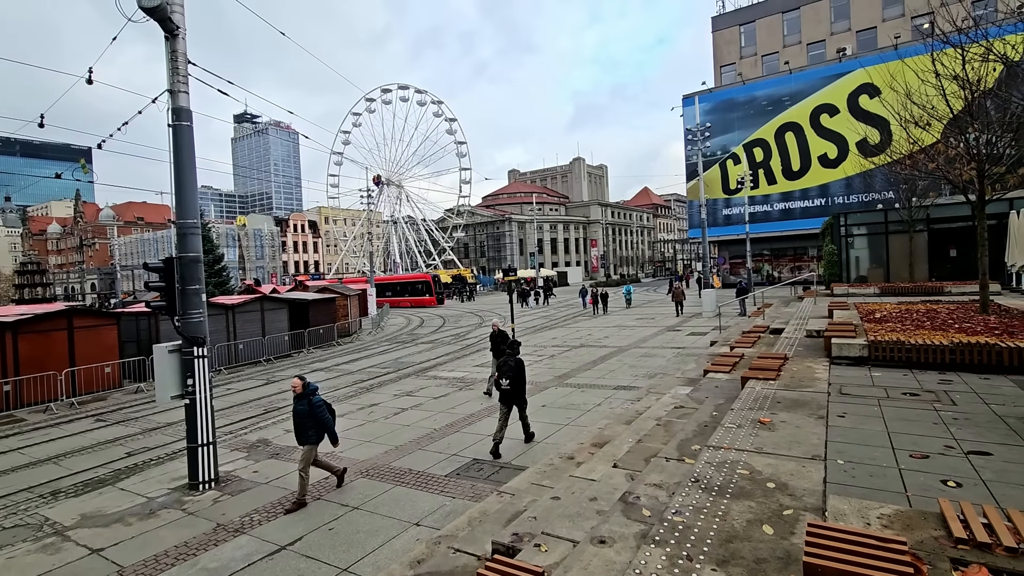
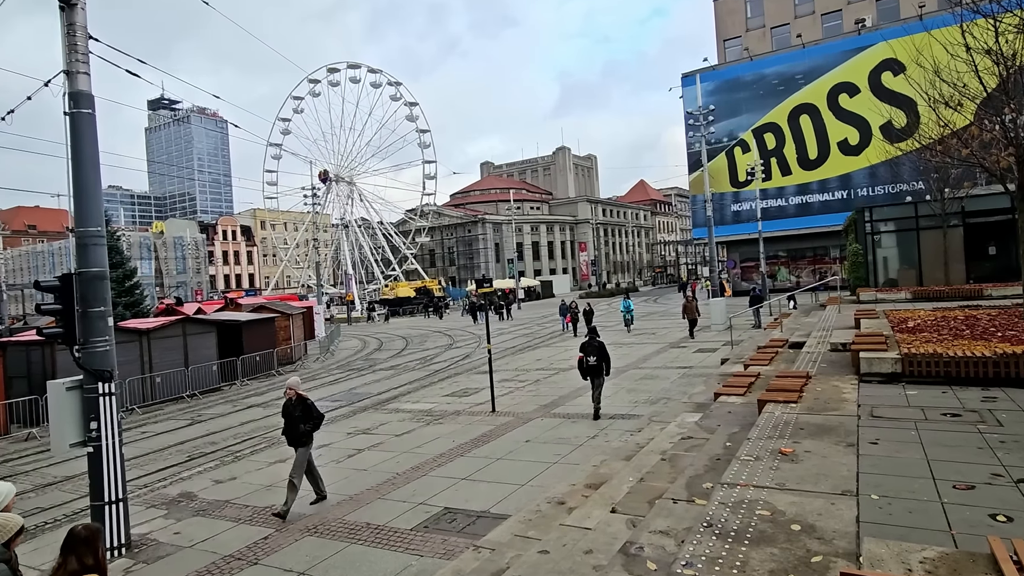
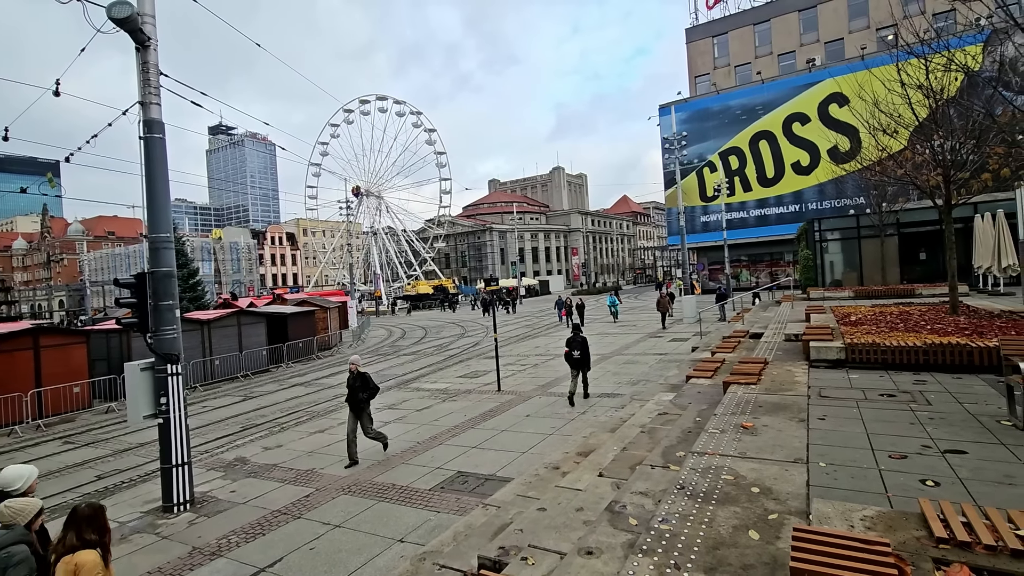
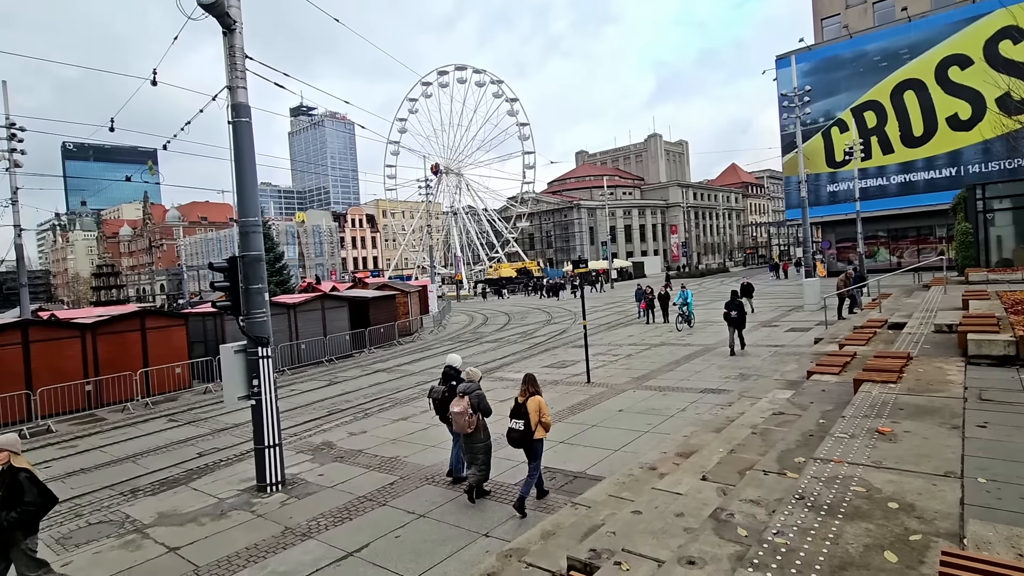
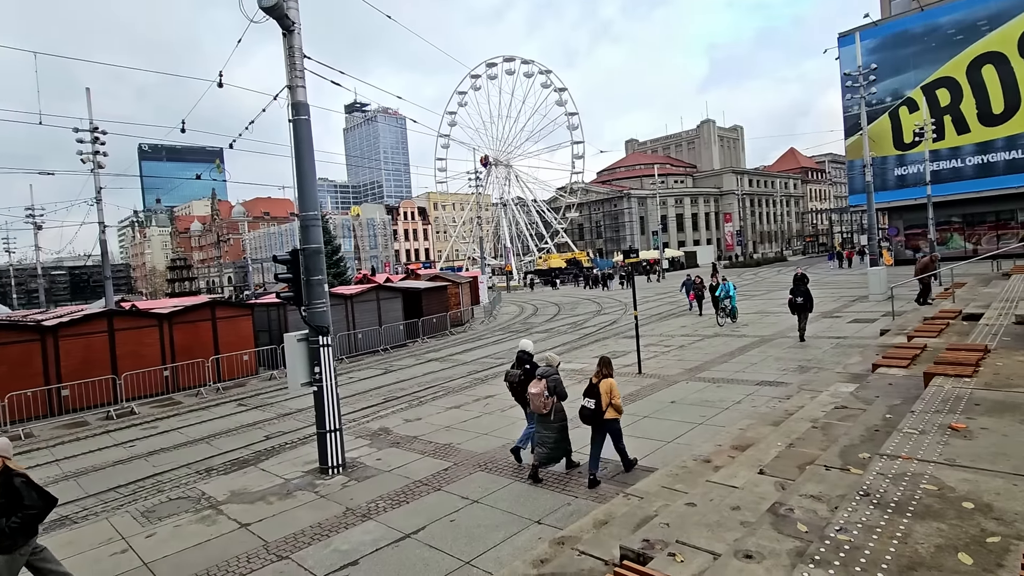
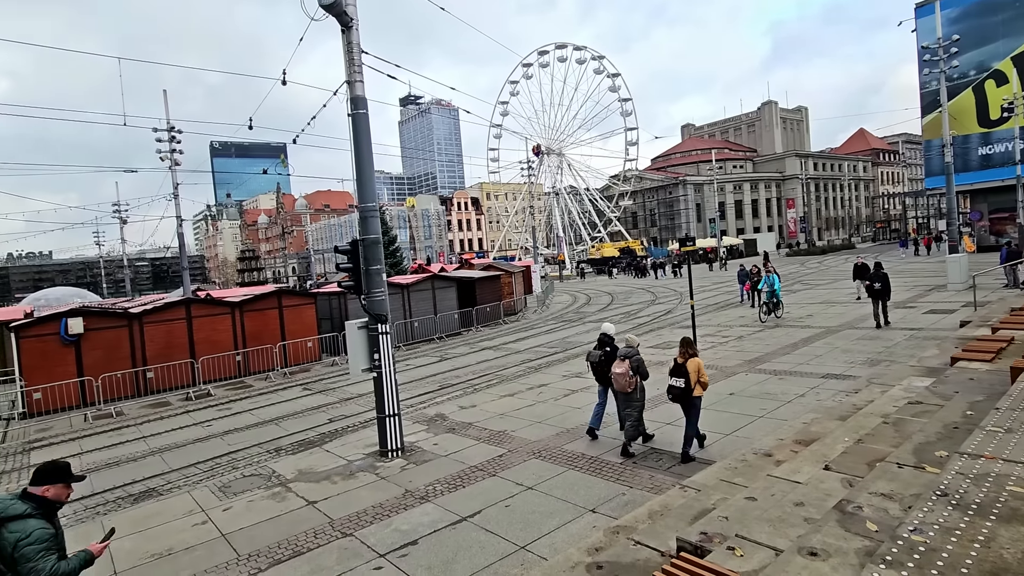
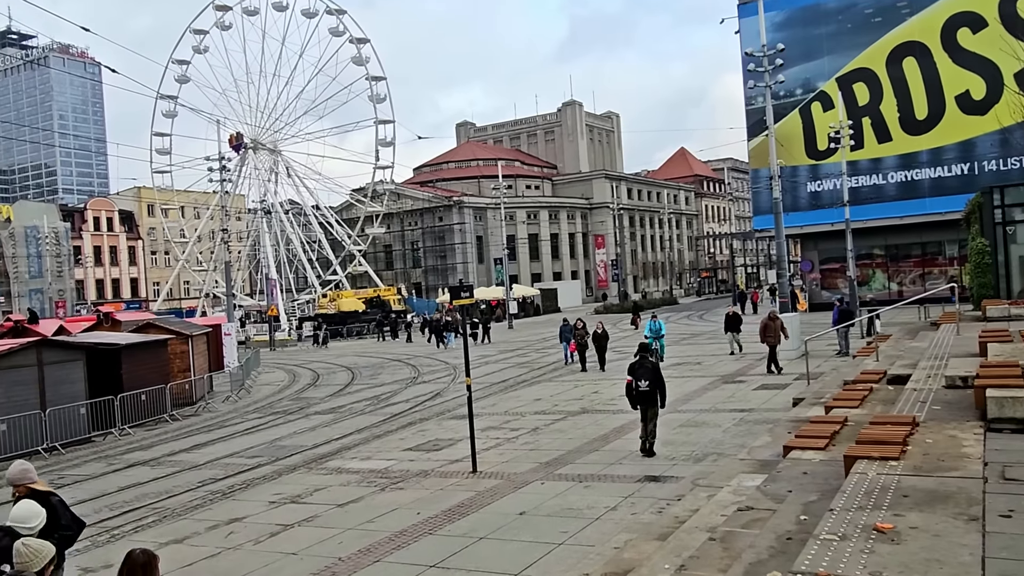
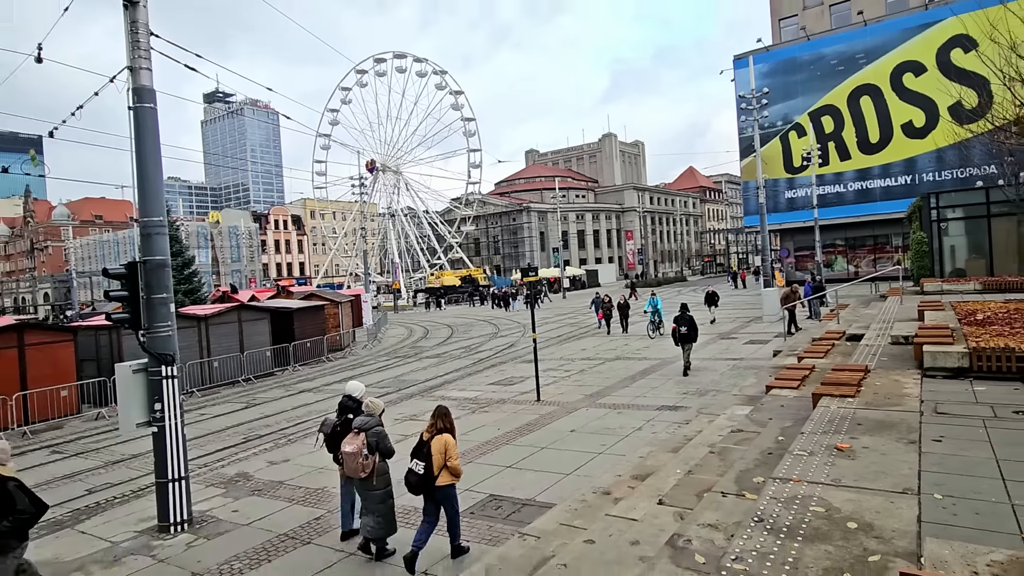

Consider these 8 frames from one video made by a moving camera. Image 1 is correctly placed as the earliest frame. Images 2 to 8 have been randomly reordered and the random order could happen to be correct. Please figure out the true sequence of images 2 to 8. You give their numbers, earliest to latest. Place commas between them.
3, 2, 7, 8, 4, 5, 6
